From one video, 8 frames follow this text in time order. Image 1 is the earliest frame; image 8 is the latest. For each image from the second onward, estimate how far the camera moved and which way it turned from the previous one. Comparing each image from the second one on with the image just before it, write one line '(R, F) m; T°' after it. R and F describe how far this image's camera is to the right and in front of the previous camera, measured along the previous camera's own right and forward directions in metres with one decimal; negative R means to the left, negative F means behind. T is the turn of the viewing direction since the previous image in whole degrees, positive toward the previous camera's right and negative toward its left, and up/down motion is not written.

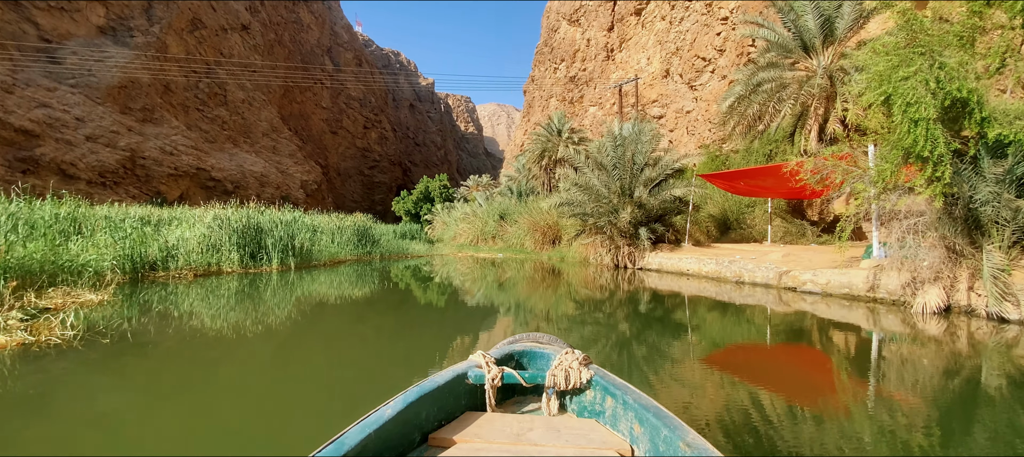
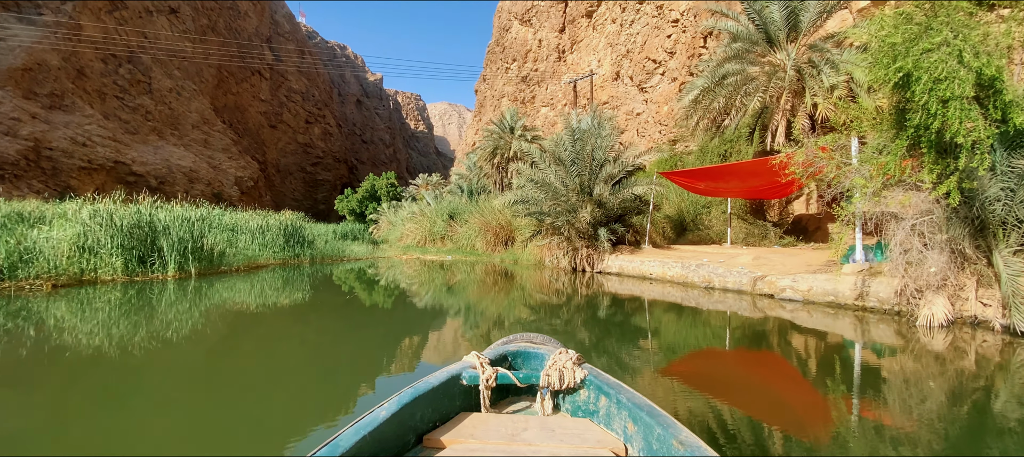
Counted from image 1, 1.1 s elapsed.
(0.0, +1.2) m; +6°
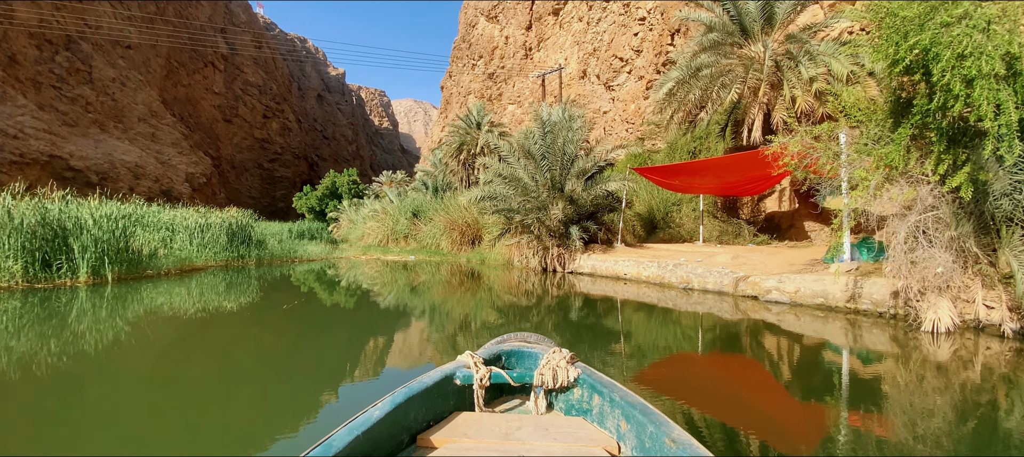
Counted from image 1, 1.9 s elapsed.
(0.0, +0.7) m; +4°
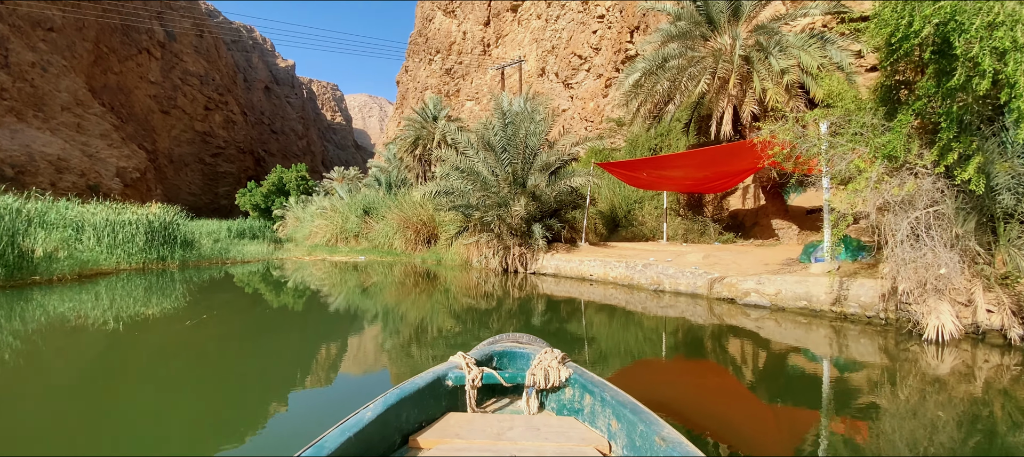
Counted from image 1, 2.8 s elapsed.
(0.0, +0.7) m; +5°
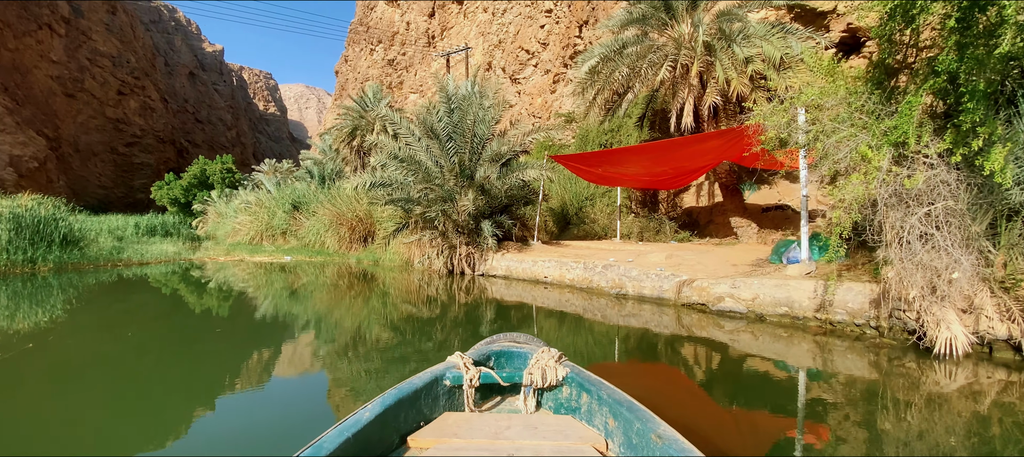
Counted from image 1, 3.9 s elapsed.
(0.0, +0.9) m; +6°
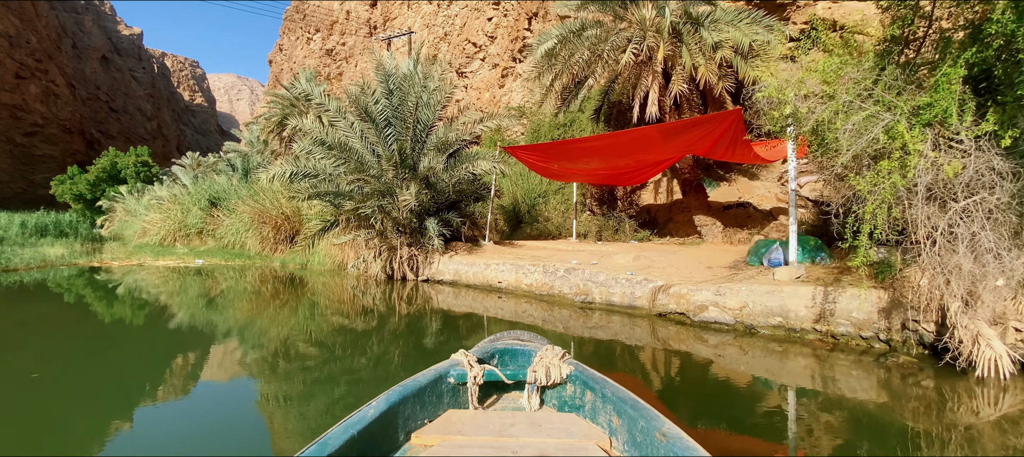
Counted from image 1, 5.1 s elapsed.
(0.0, +1.0) m; +6°
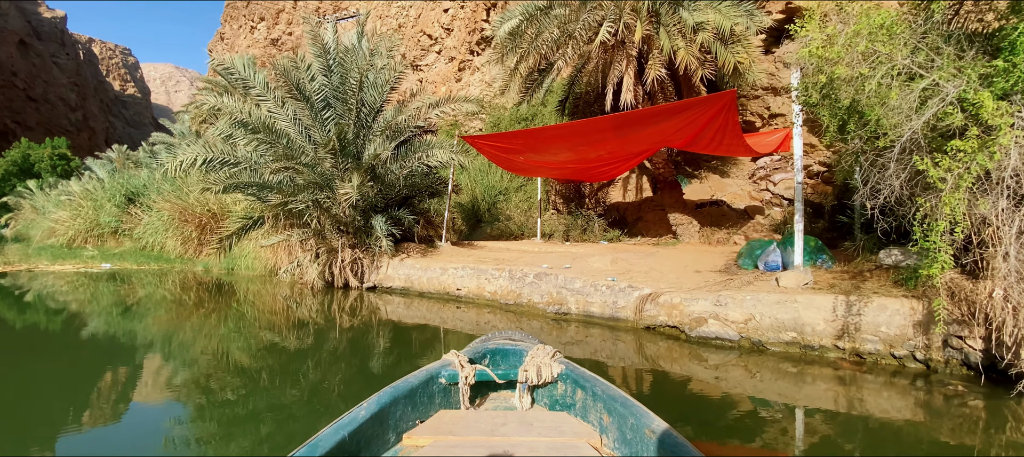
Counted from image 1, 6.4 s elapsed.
(0.0, +0.9) m; +5°
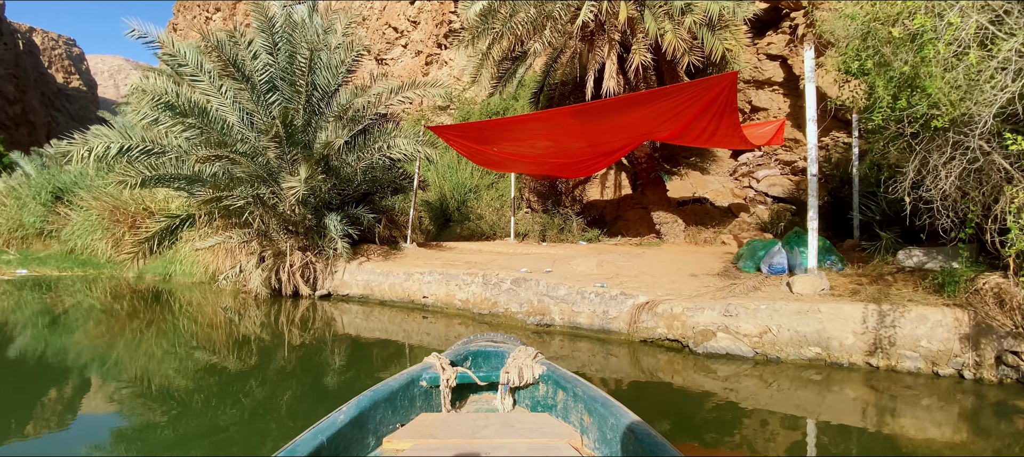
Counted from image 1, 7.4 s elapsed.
(0.0, +0.7) m; +4°
